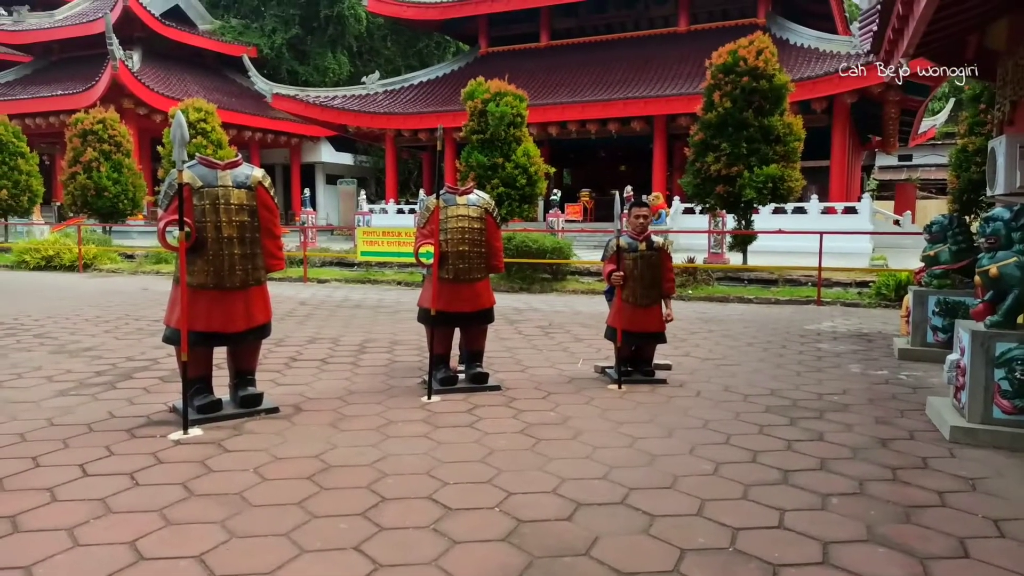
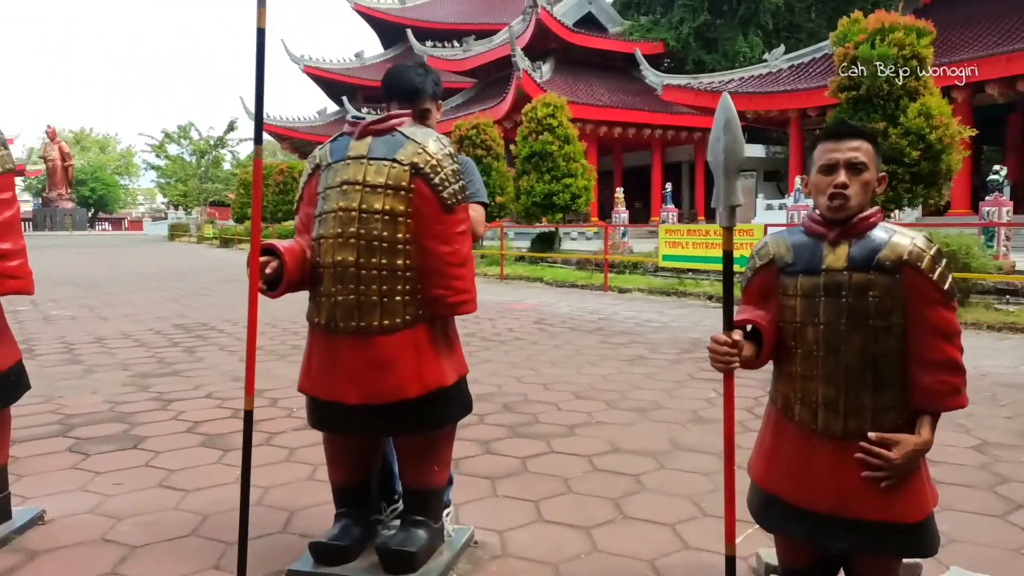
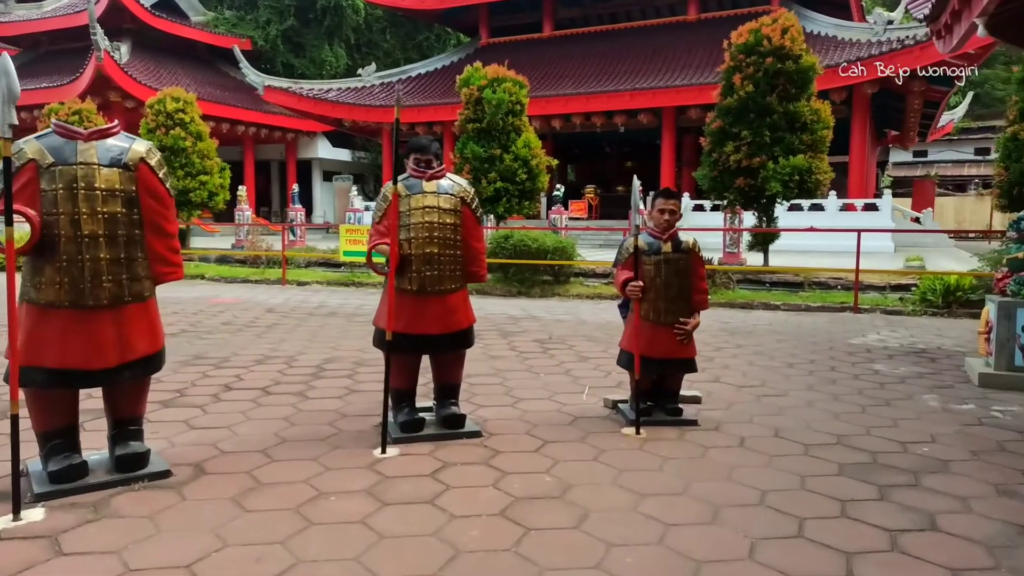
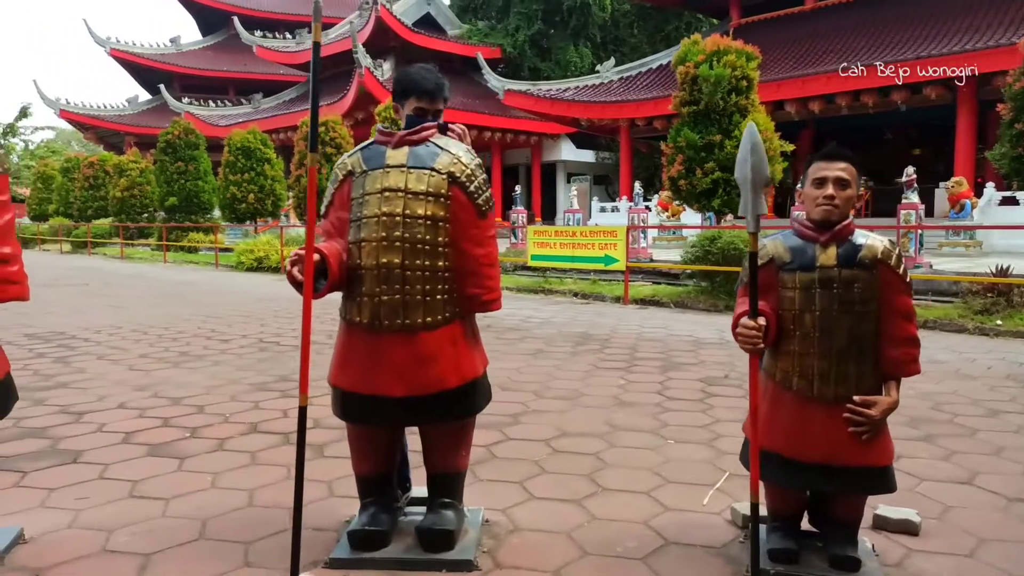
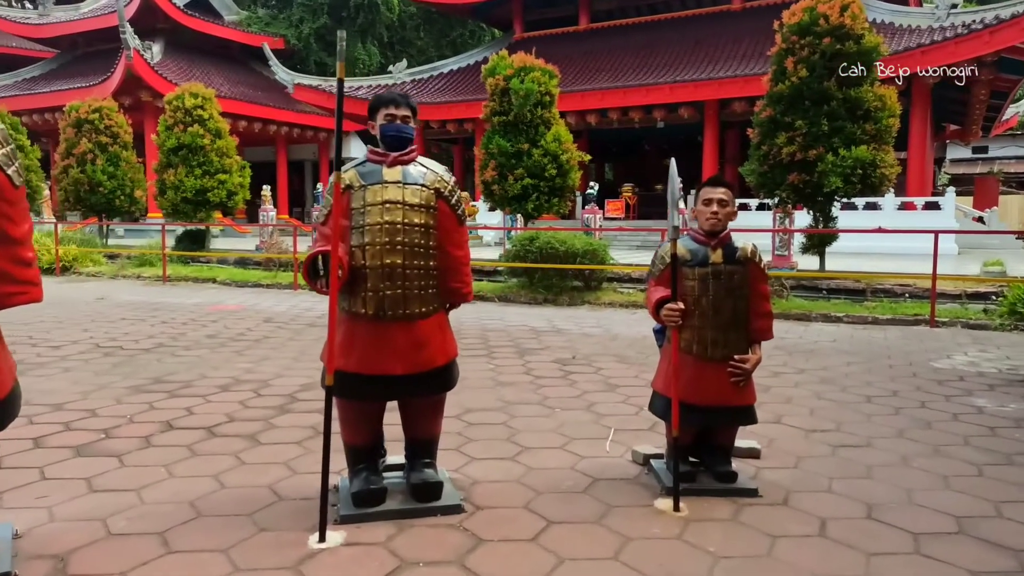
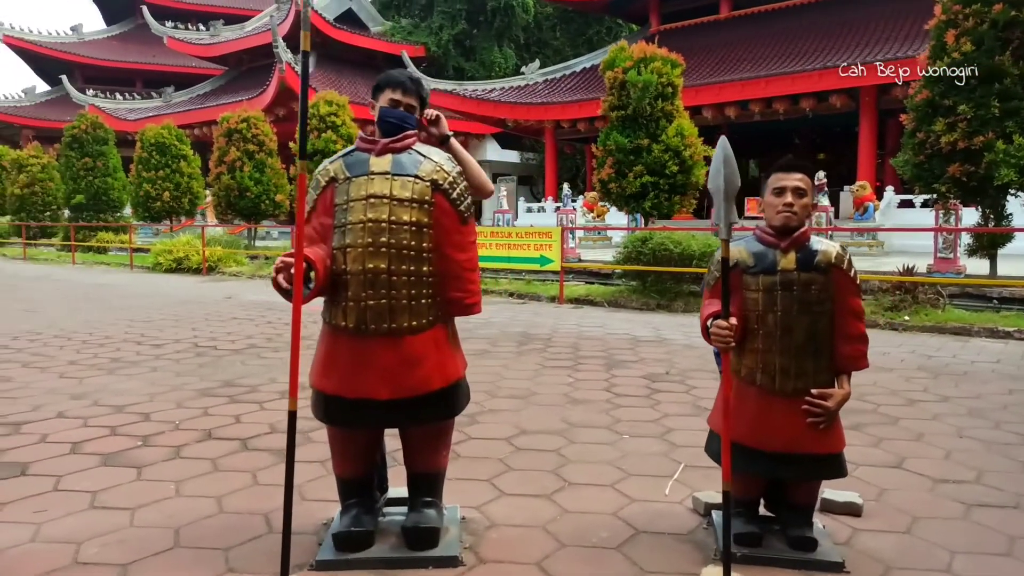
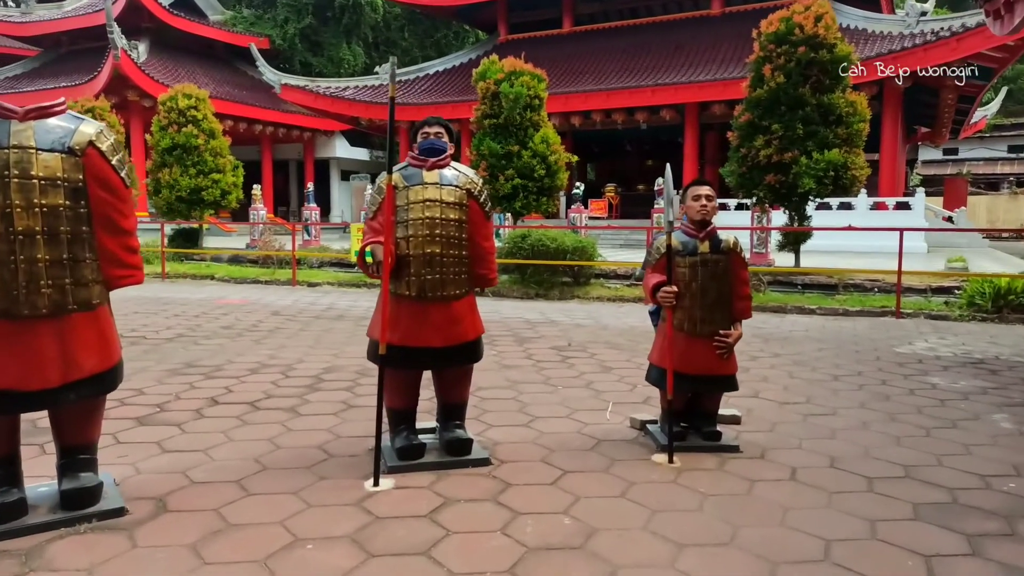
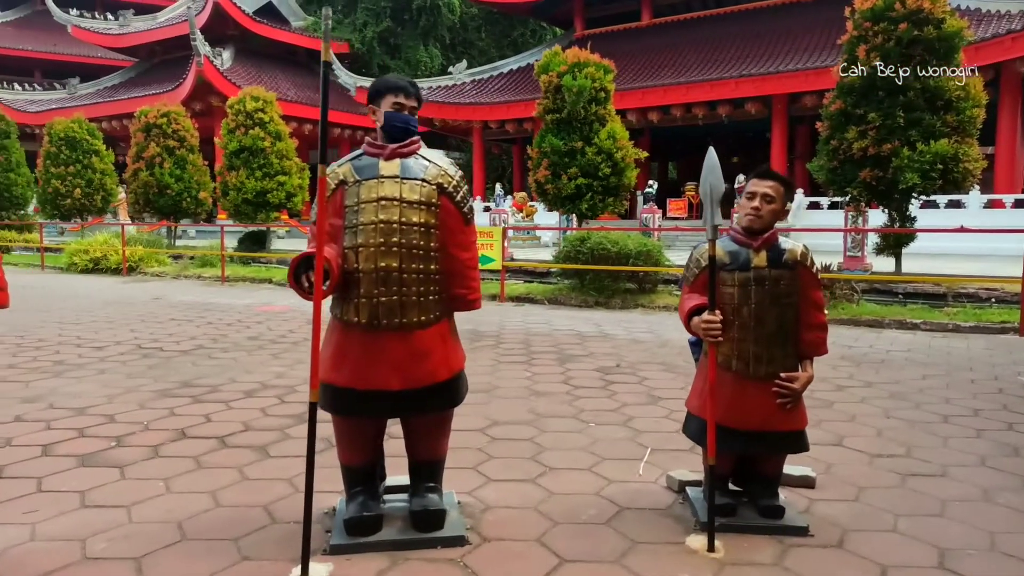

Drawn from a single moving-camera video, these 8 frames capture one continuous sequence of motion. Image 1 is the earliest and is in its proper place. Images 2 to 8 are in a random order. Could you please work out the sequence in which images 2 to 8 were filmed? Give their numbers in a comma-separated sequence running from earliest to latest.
3, 7, 5, 8, 6, 4, 2
